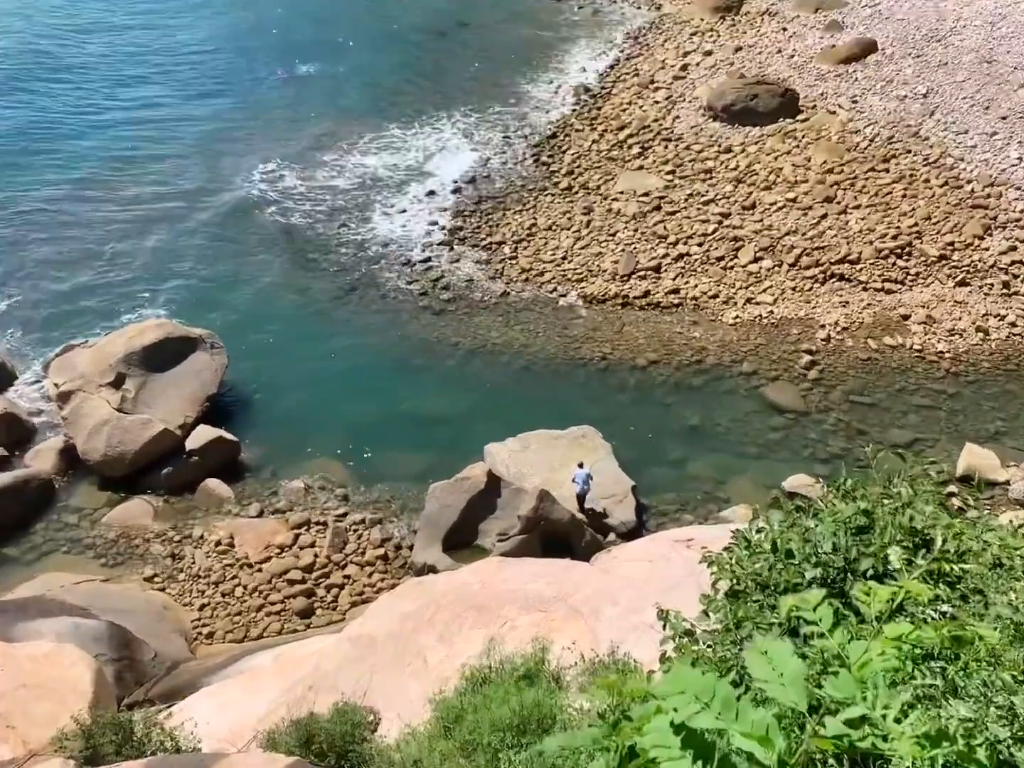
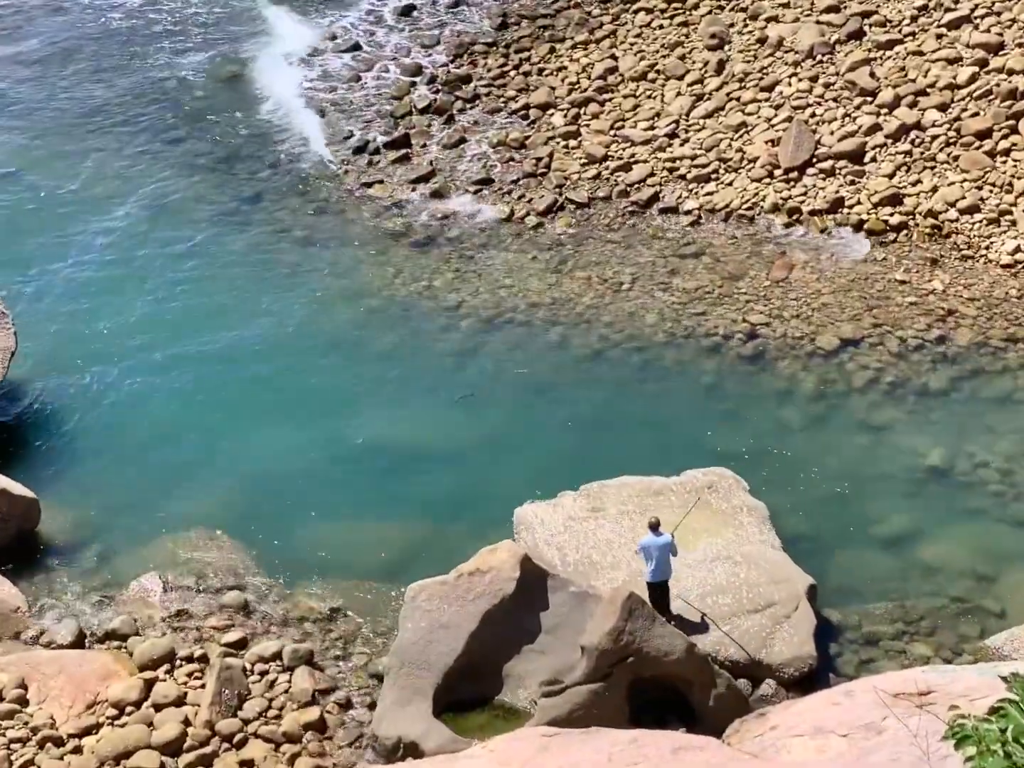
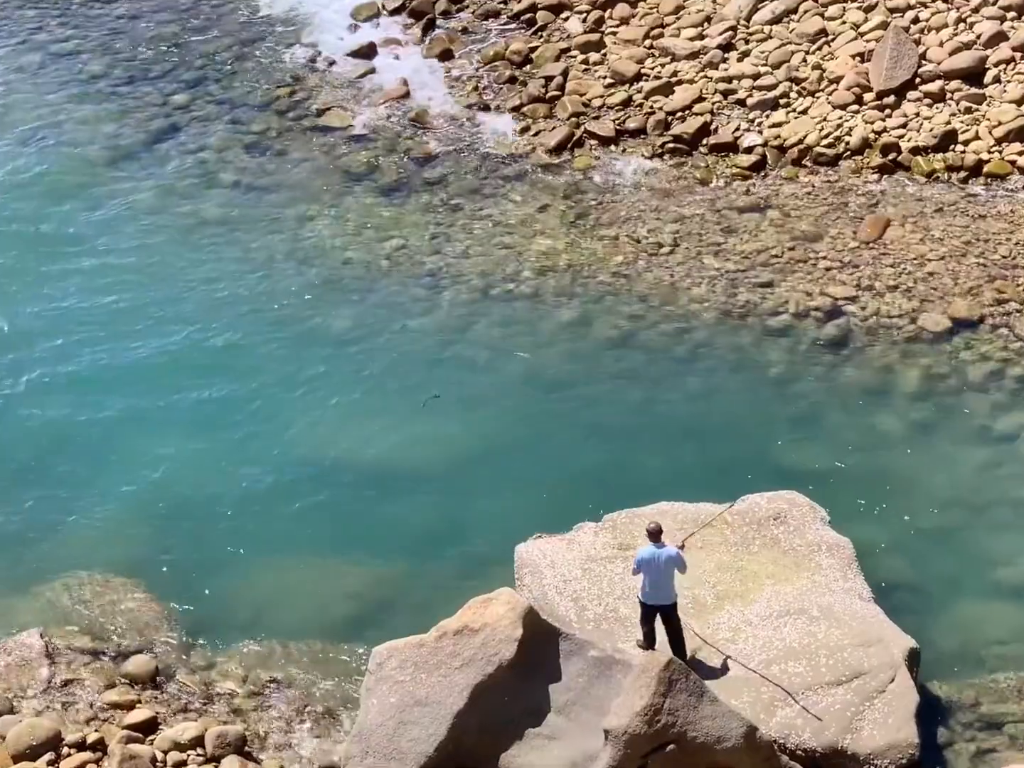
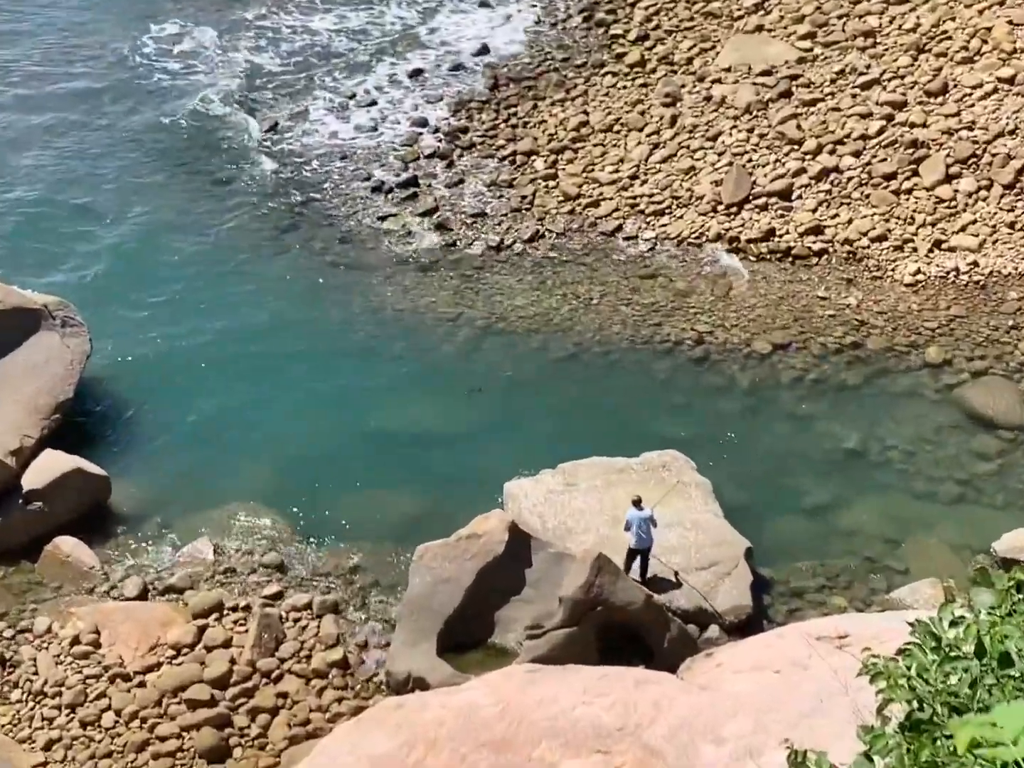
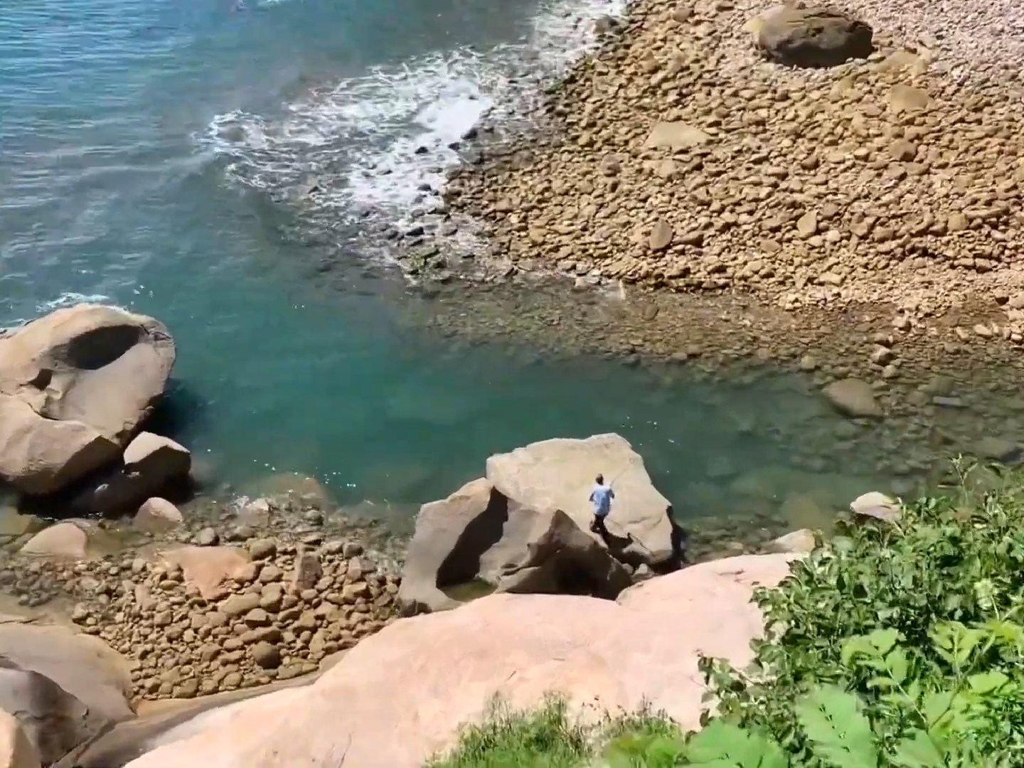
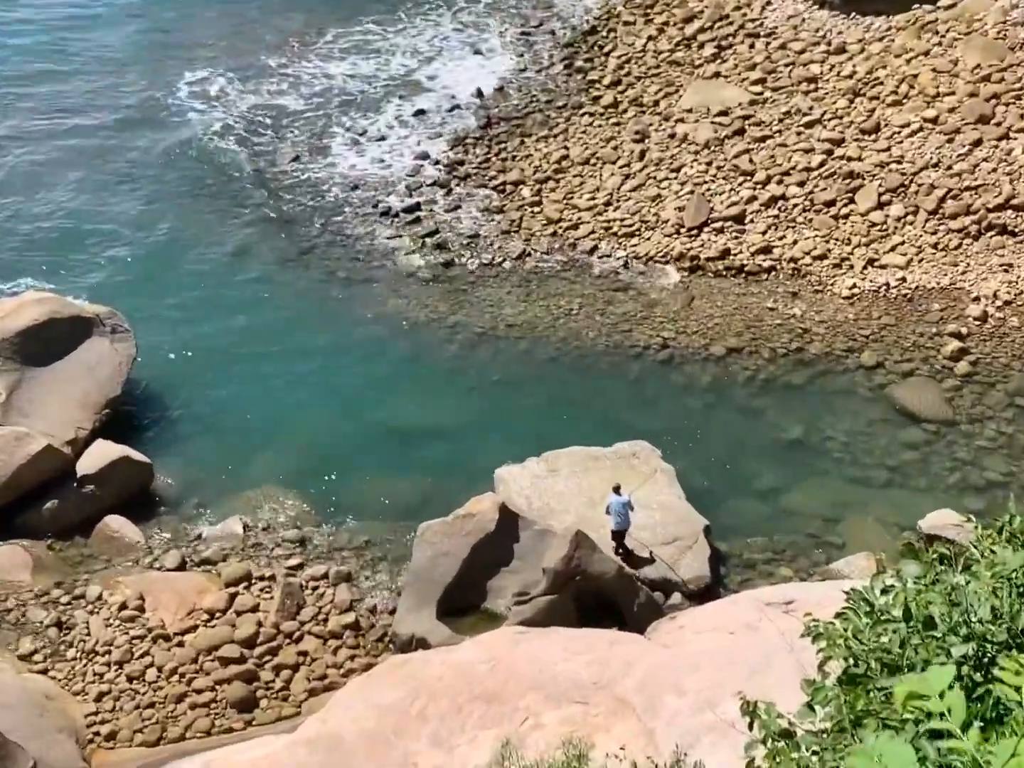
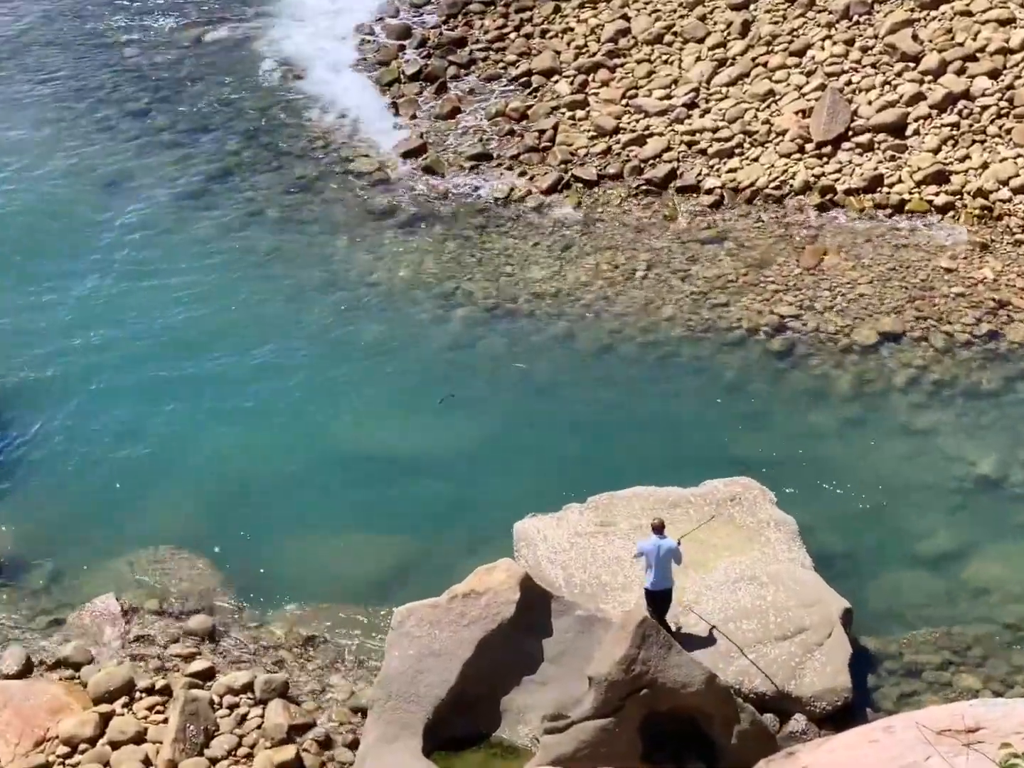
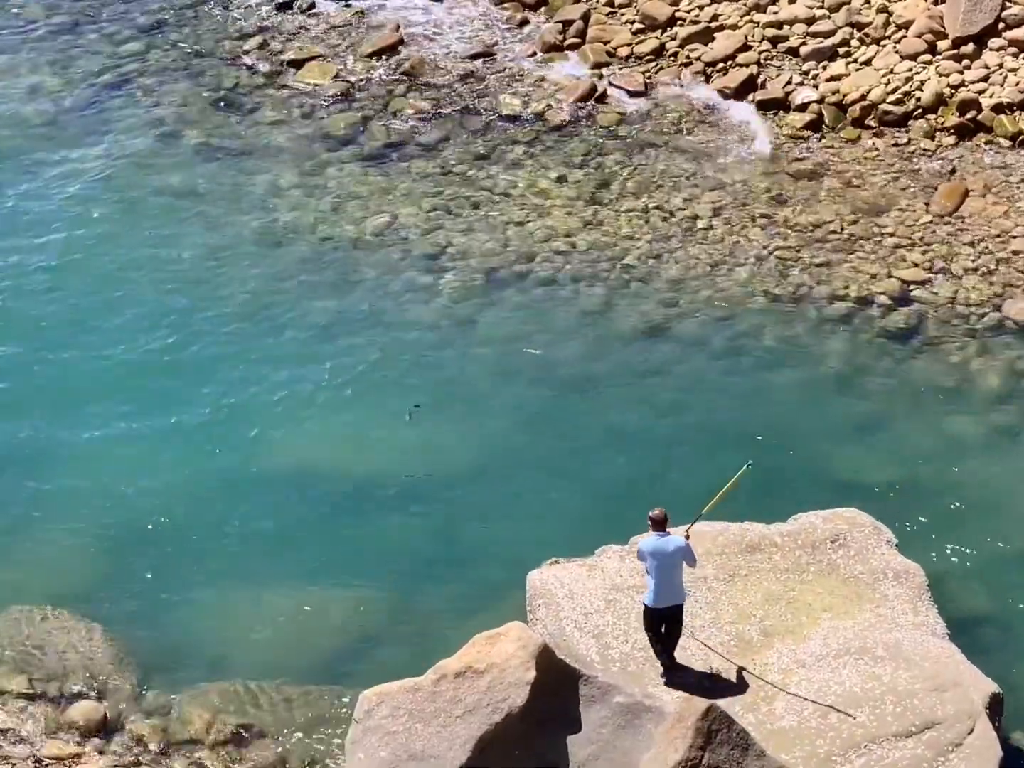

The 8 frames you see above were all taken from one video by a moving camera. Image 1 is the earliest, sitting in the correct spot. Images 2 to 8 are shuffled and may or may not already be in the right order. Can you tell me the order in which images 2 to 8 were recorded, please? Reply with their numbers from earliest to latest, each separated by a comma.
5, 6, 4, 2, 7, 3, 8
